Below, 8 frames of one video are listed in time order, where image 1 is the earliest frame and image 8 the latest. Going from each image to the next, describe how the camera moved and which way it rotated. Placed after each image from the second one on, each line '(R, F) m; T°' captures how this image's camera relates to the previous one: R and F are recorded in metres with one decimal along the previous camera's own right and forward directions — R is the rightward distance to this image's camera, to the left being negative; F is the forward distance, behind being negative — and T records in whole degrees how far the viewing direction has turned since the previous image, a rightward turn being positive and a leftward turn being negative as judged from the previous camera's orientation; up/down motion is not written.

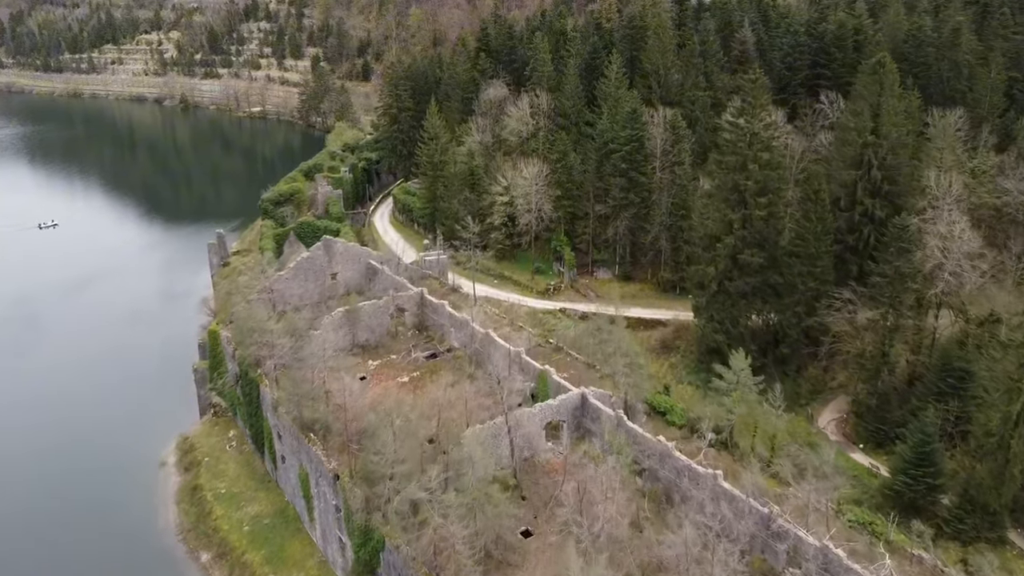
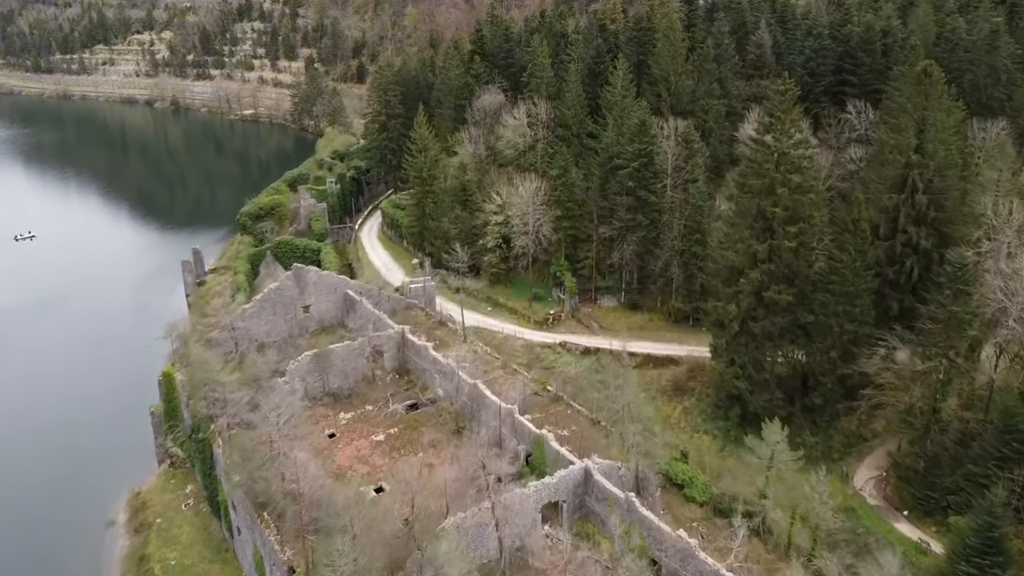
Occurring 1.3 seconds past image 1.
(+0.4, +4.9) m; 0°
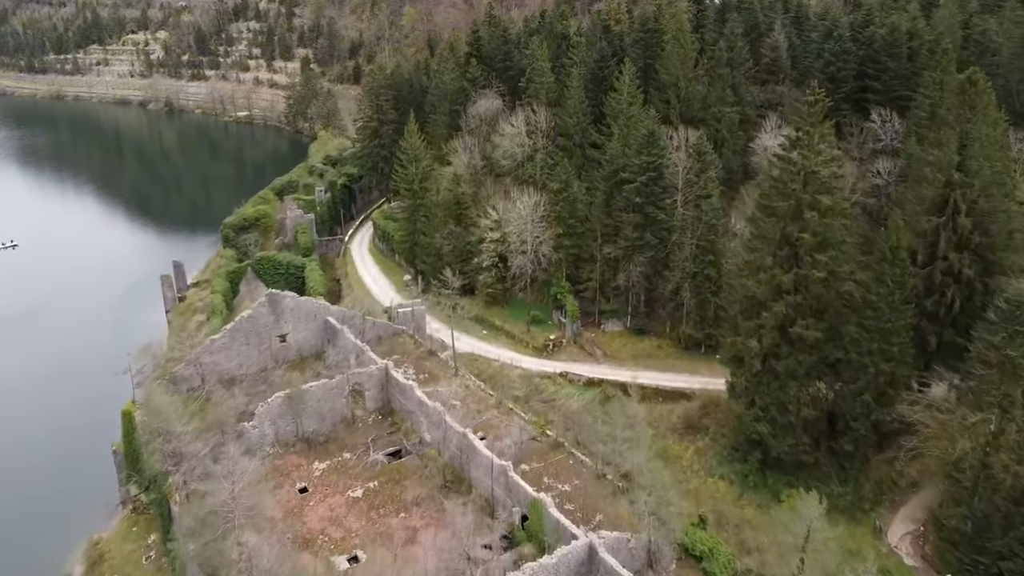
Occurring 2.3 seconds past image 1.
(+0.2, +3.6) m; 0°
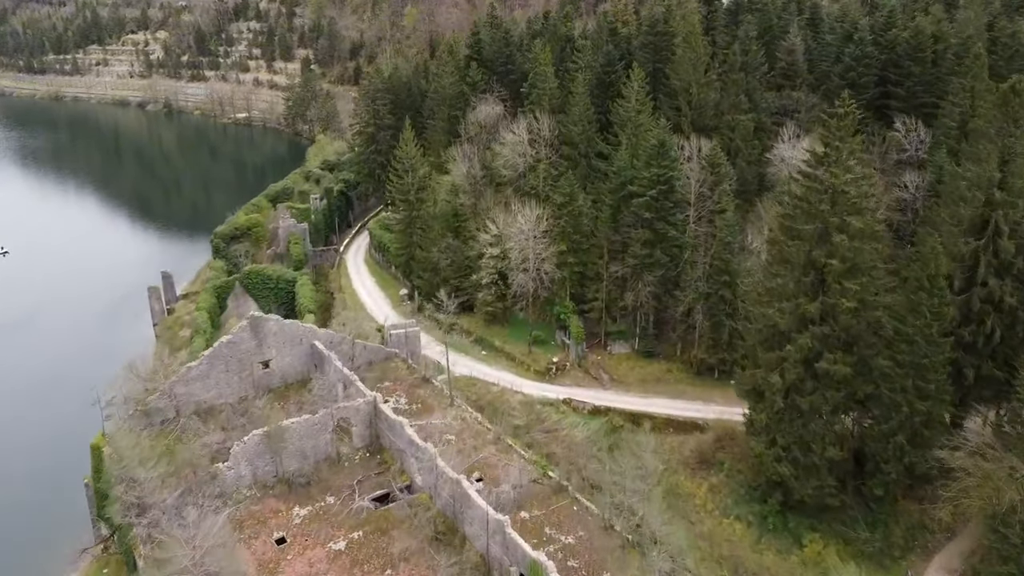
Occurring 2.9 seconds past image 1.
(+0.2, +2.6) m; 0°
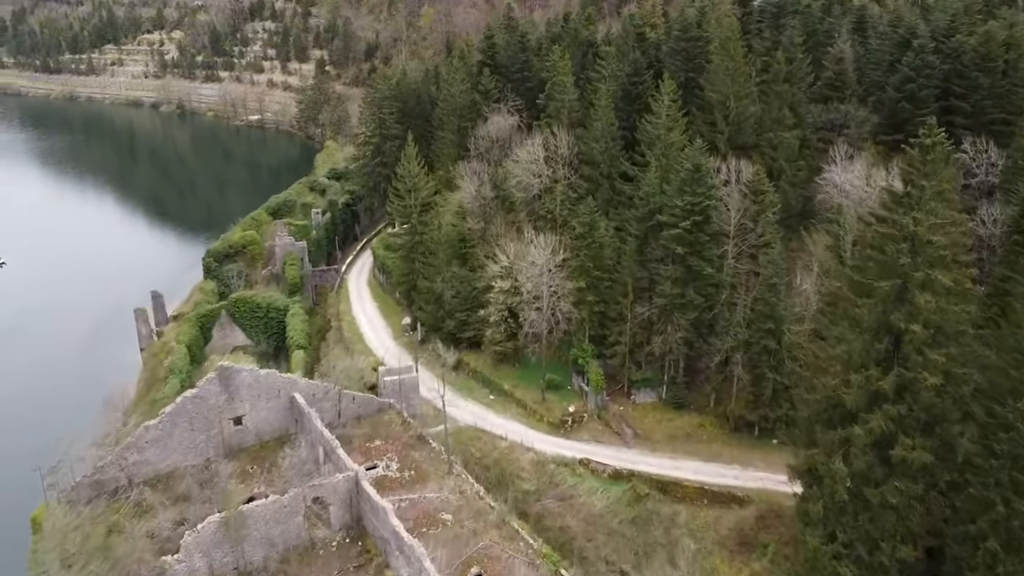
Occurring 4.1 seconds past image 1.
(+0.3, +4.8) m; -1°
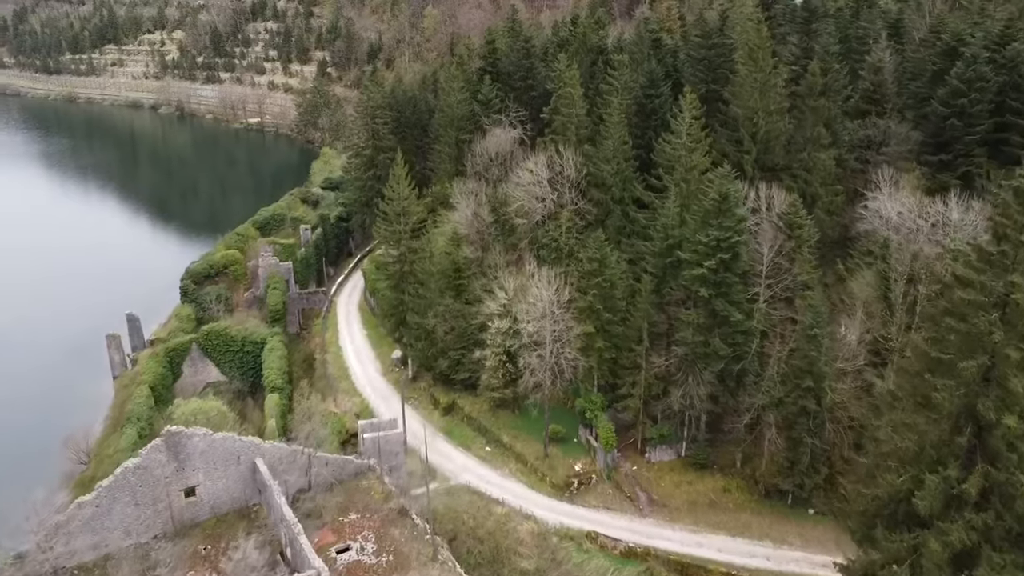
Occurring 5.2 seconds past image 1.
(+0.3, +4.3) m; -1°
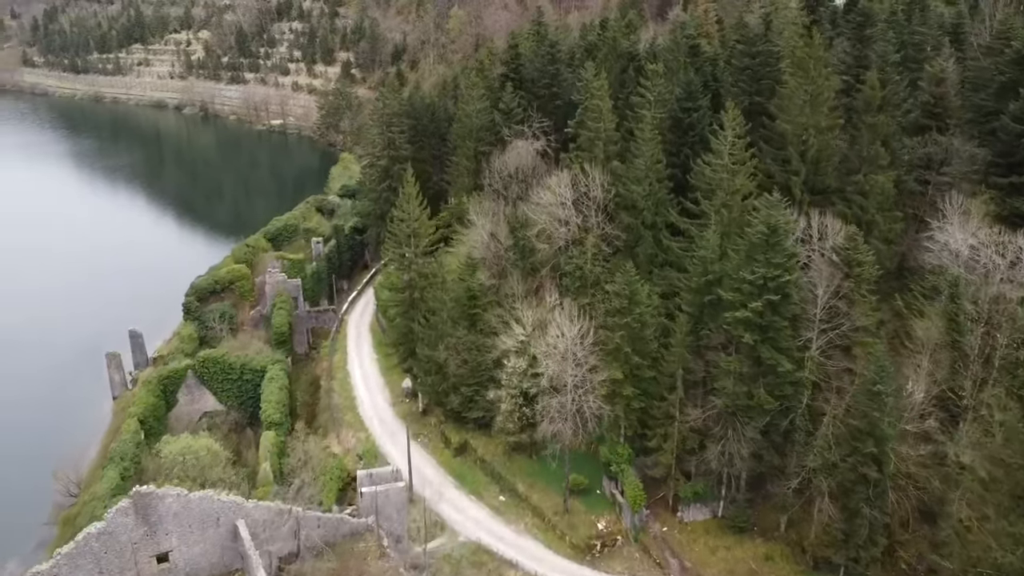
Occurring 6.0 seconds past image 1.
(+0.2, +3.3) m; -2°
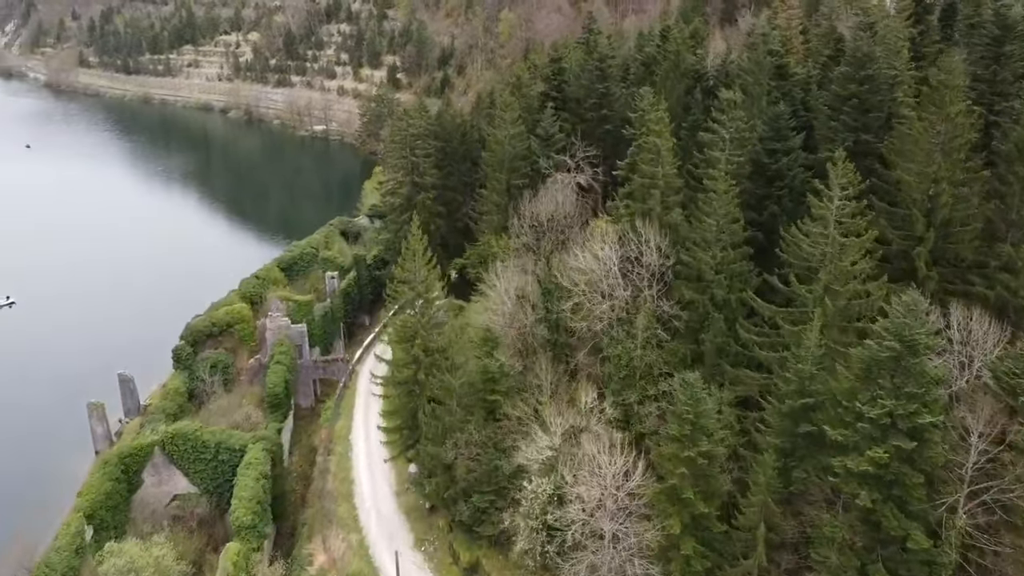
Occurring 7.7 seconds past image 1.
(+0.7, +7.2) m; -4°
